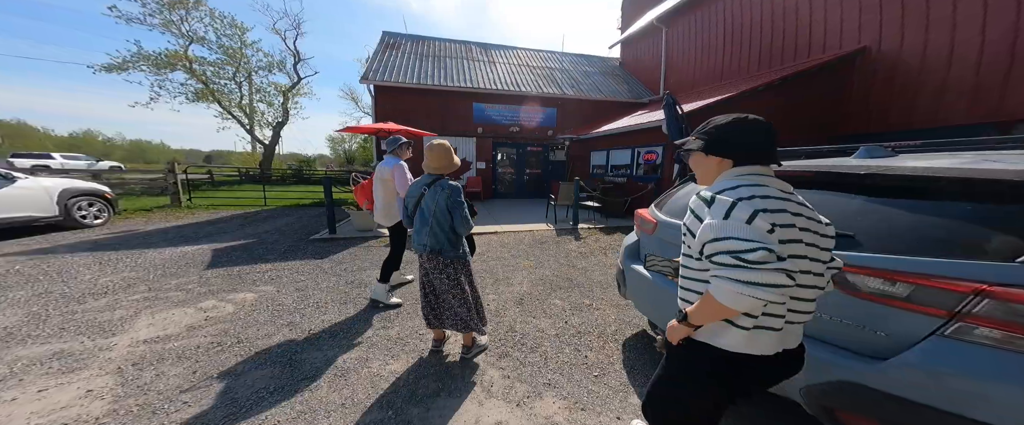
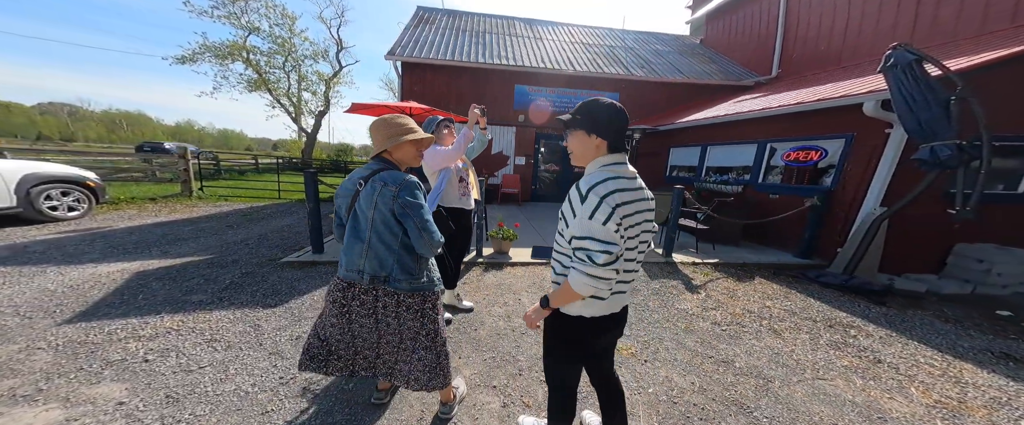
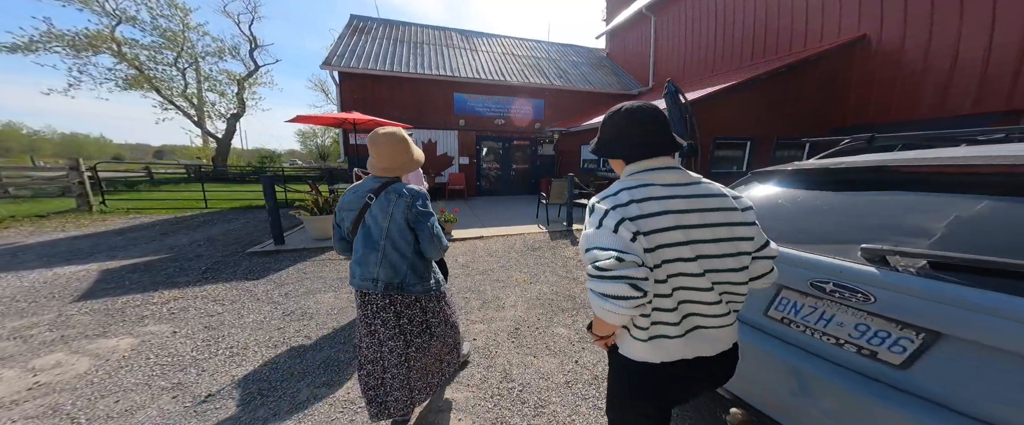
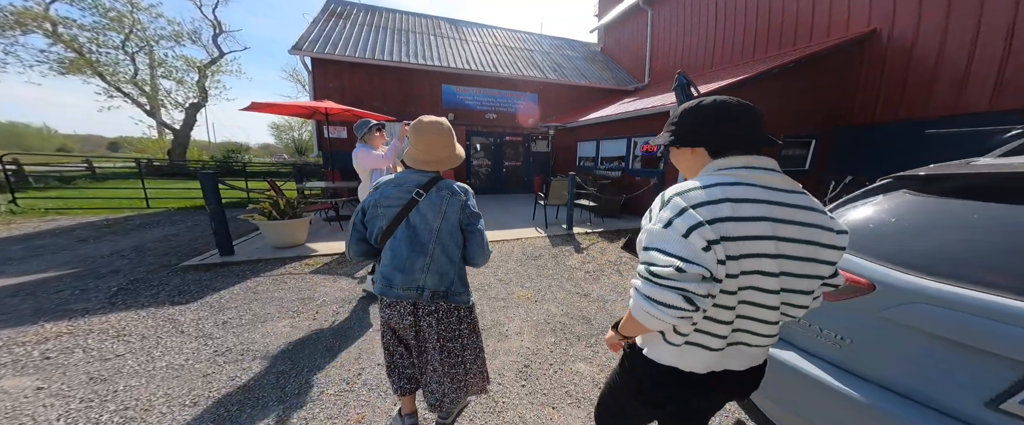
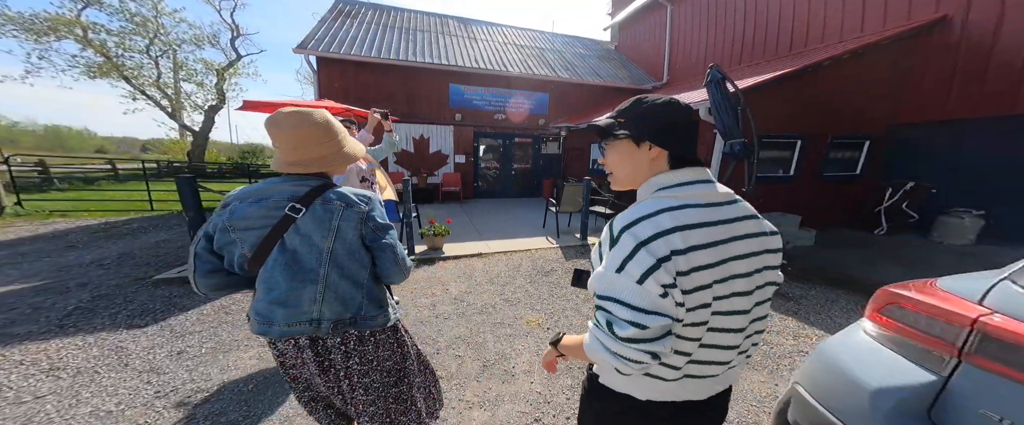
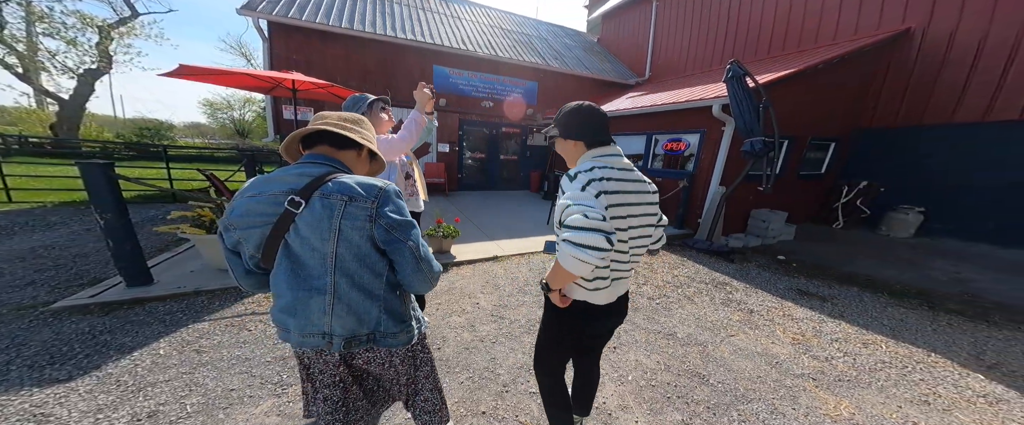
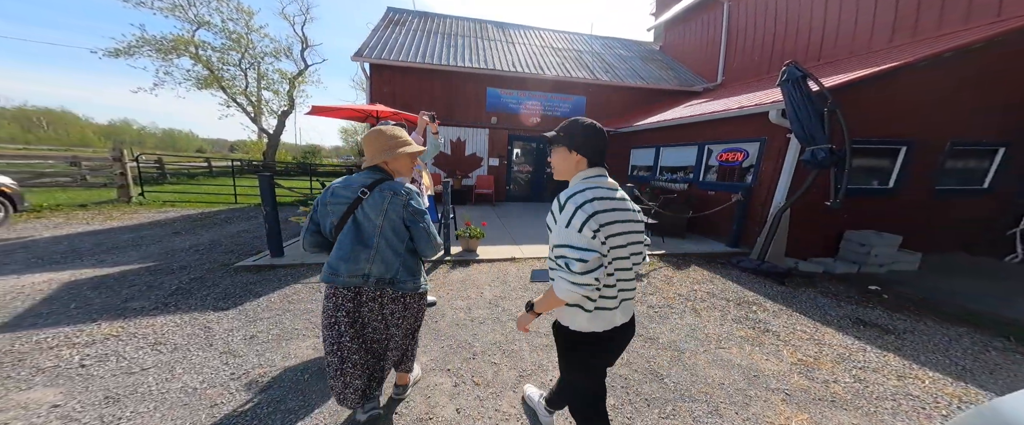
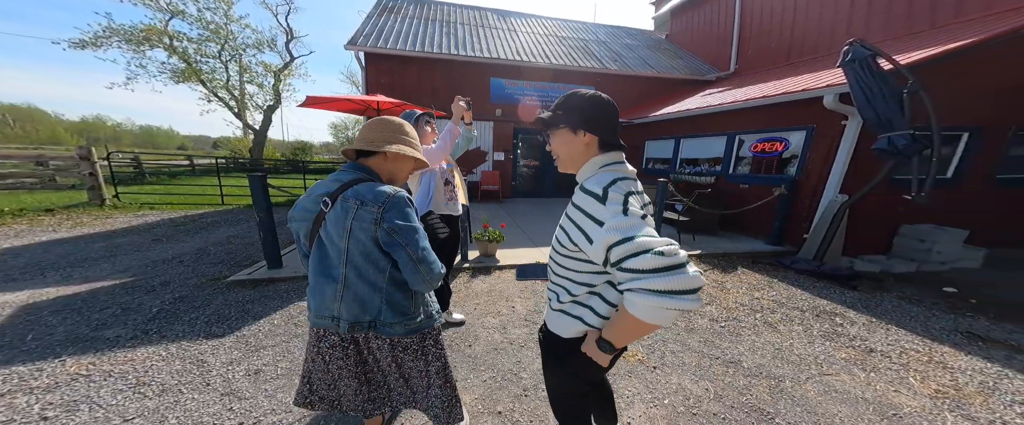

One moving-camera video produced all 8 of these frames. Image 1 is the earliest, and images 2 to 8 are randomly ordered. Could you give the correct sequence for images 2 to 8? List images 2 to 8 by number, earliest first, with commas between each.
3, 4, 5, 7, 2, 8, 6
